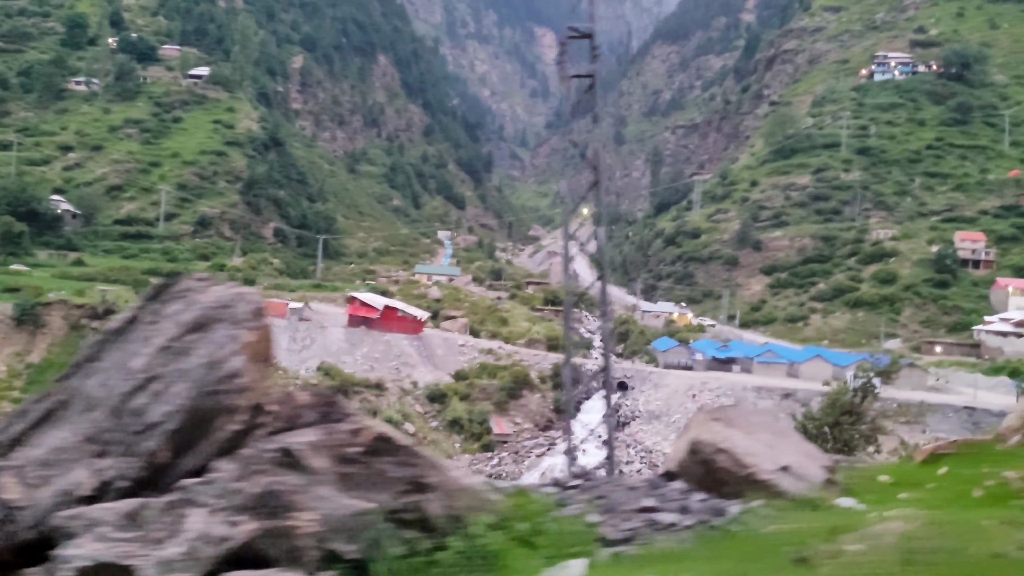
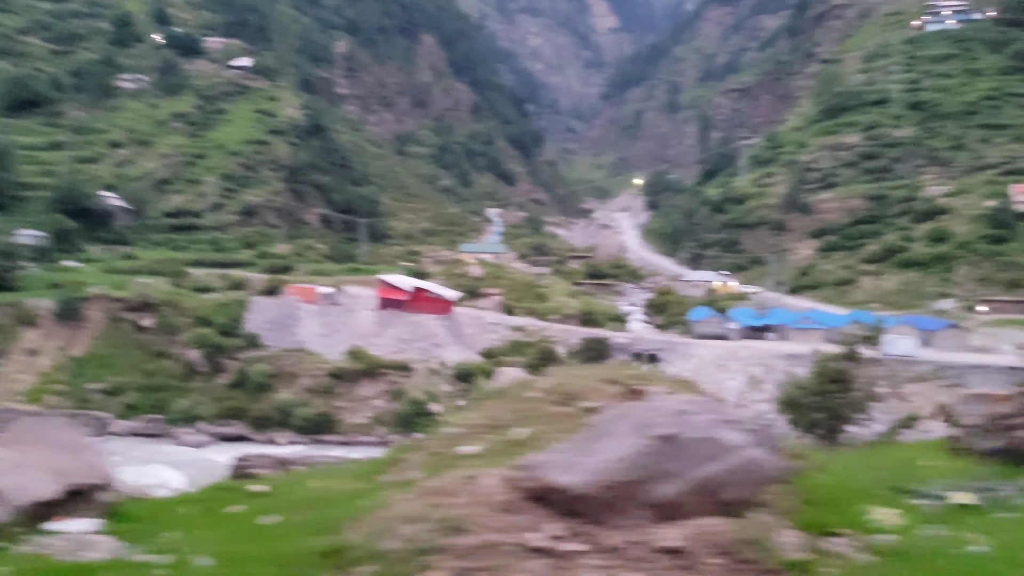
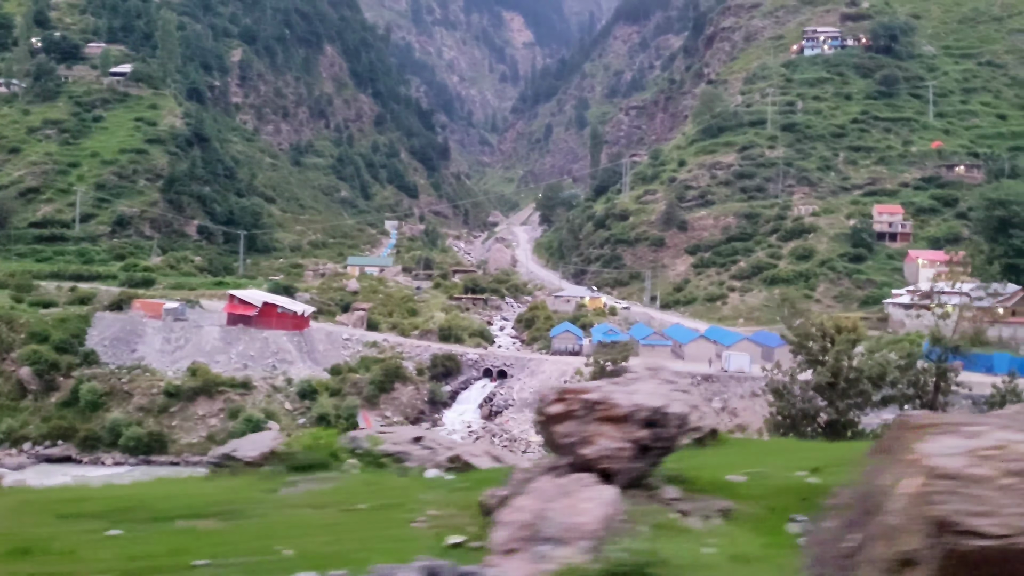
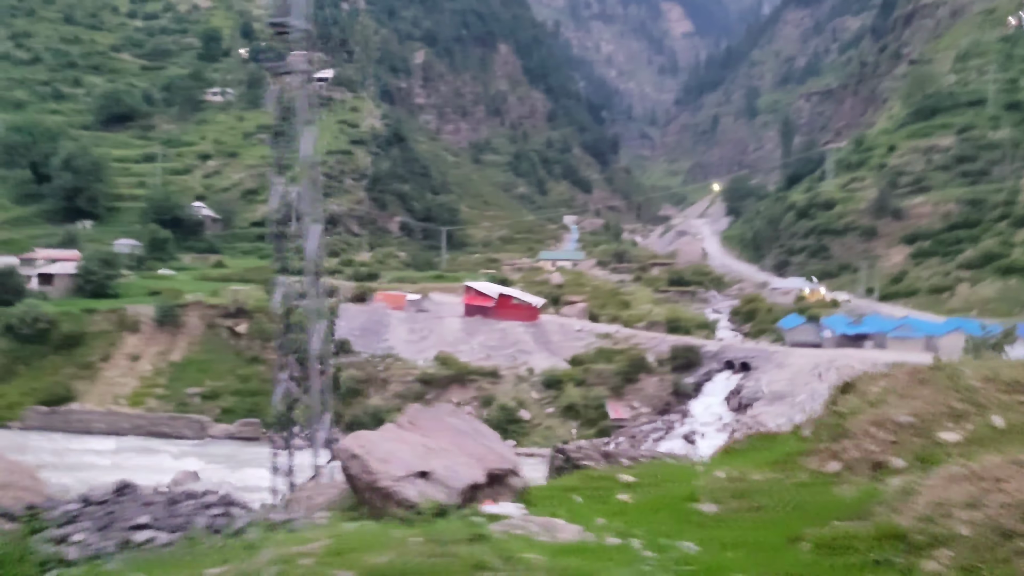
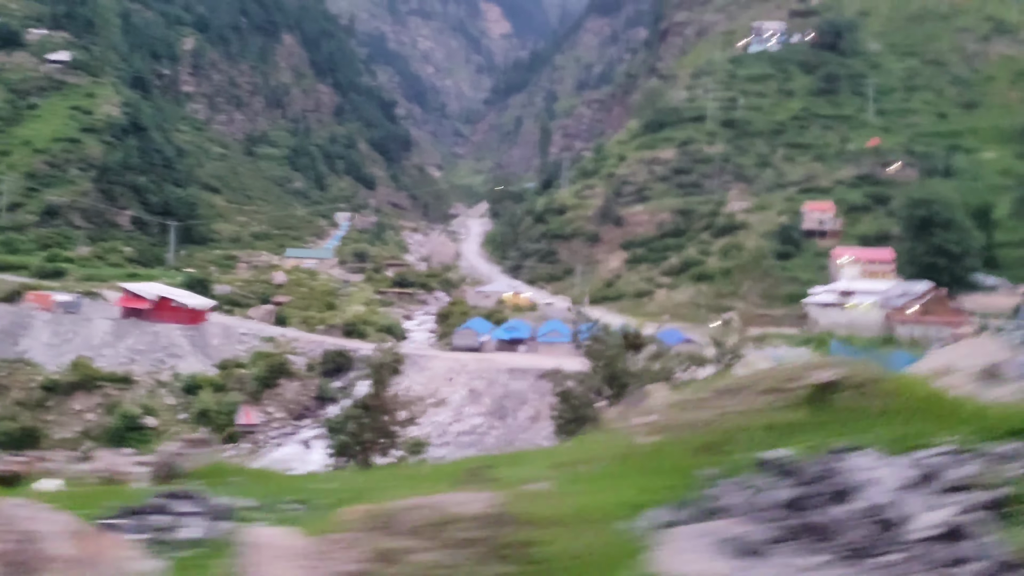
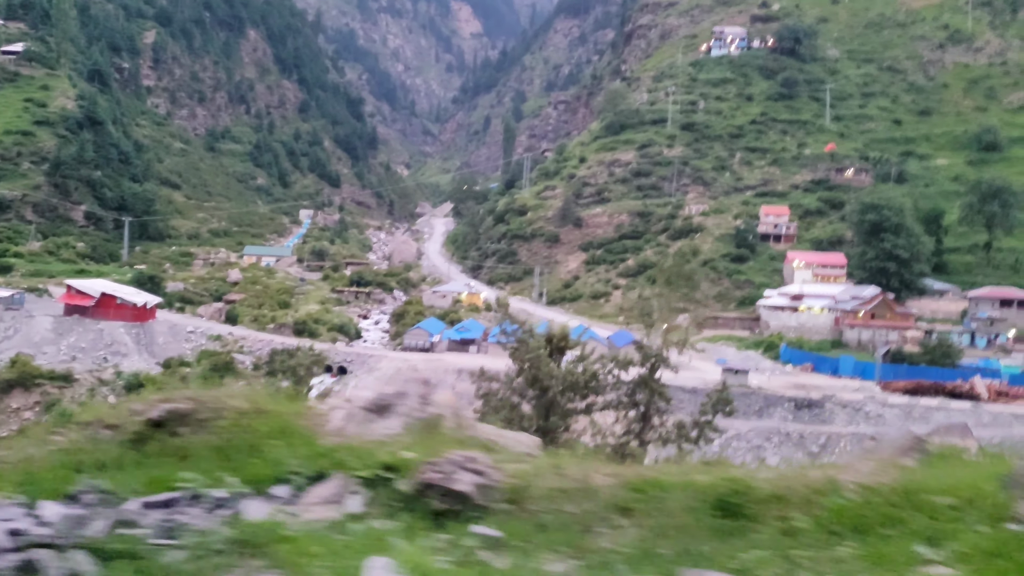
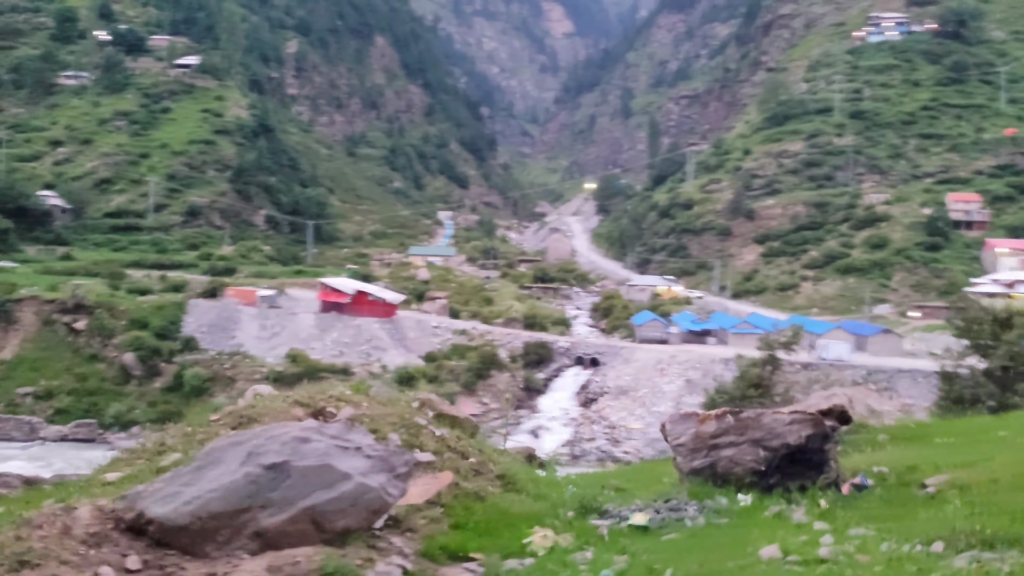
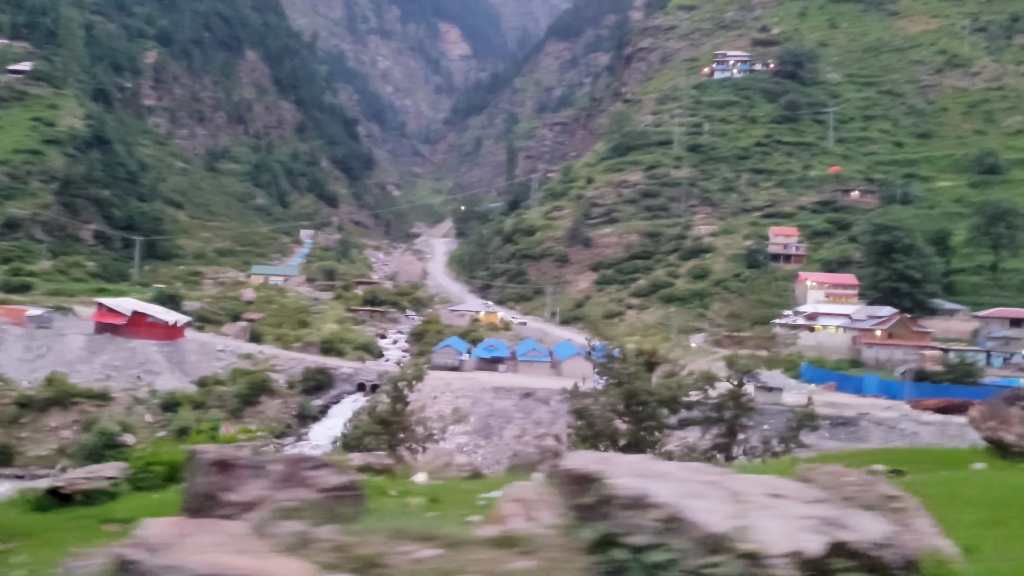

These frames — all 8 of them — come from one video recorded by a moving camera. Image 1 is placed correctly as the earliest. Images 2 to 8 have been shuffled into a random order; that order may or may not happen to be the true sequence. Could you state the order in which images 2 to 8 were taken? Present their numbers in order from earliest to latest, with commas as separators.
4, 2, 7, 3, 8, 5, 6
